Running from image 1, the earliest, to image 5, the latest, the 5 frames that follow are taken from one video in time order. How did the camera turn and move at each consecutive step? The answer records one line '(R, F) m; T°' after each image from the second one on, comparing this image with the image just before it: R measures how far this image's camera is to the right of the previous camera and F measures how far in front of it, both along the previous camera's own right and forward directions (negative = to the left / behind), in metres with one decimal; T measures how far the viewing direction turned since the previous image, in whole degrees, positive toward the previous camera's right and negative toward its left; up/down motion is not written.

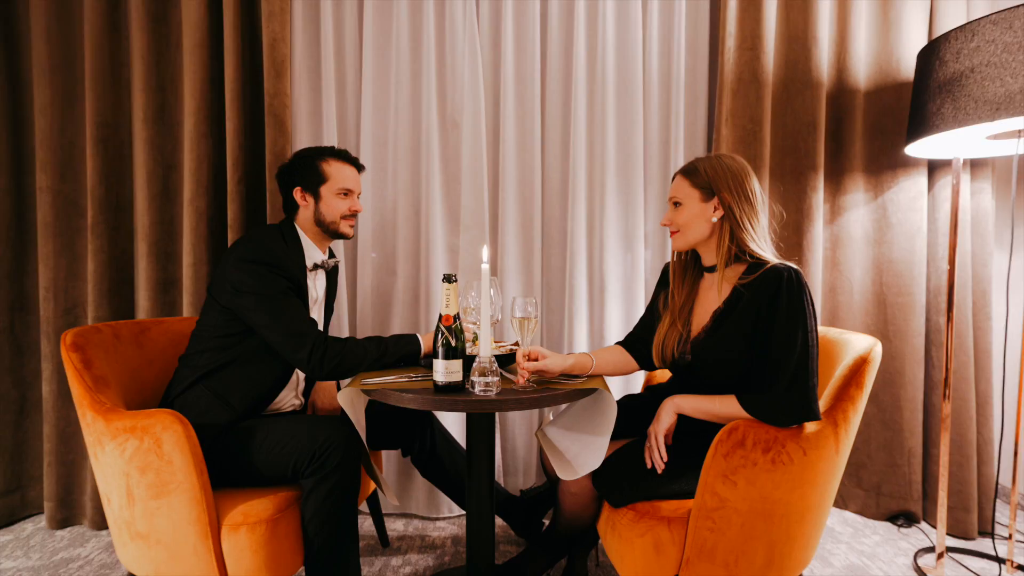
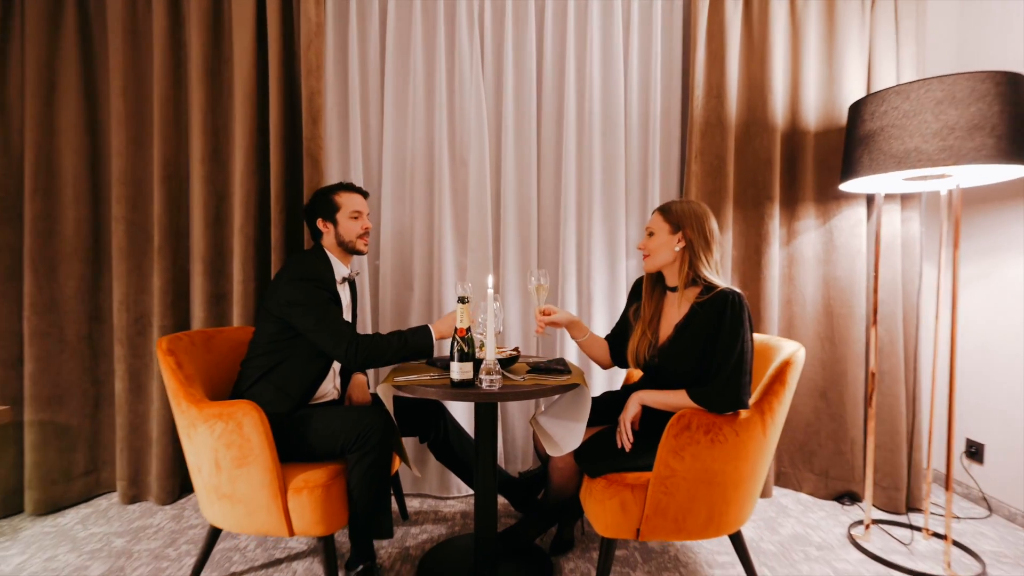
(0.0, -0.3) m; 0°
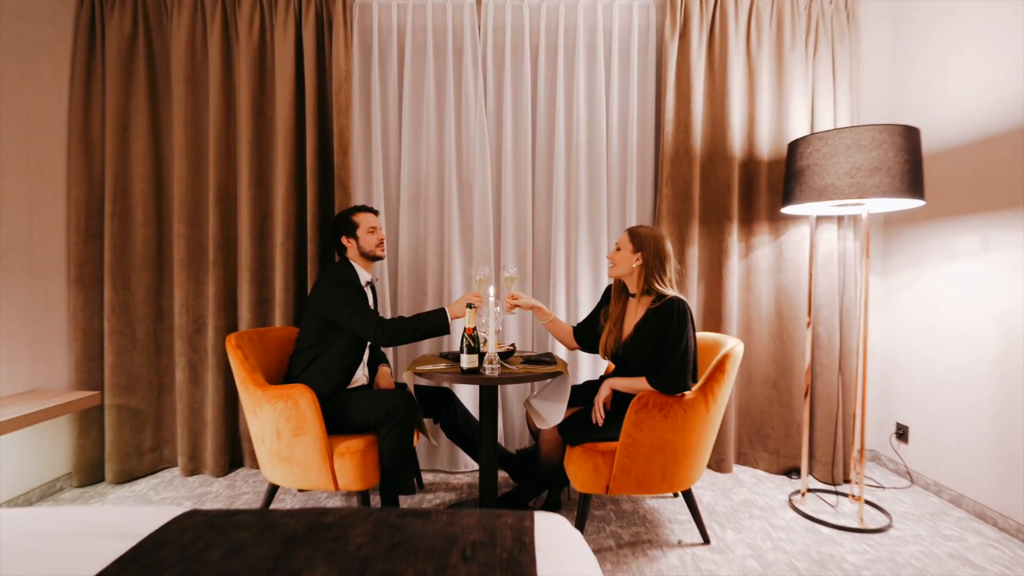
(0.0, -0.4) m; 0°
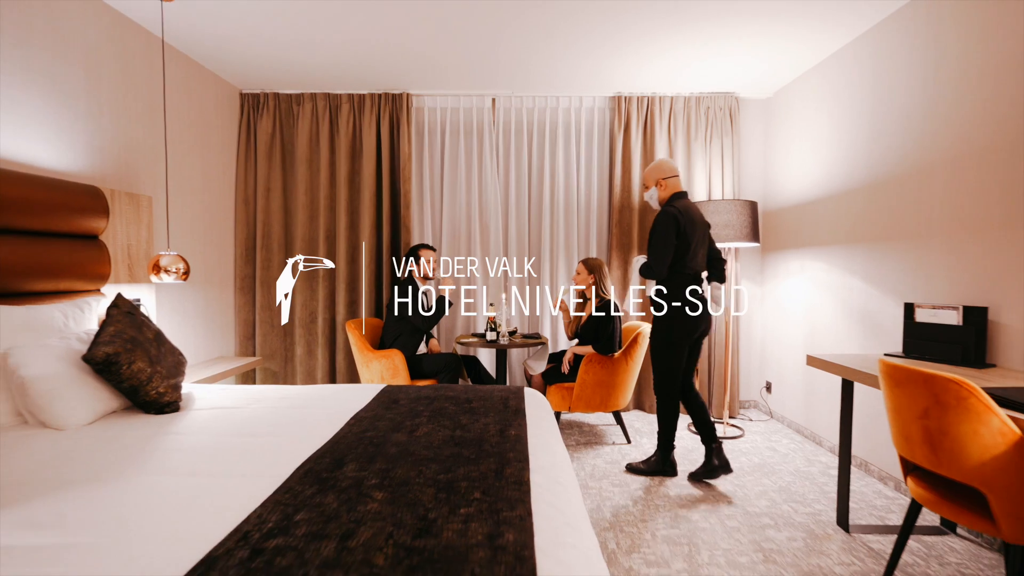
(0.0, -1.3) m; 0°
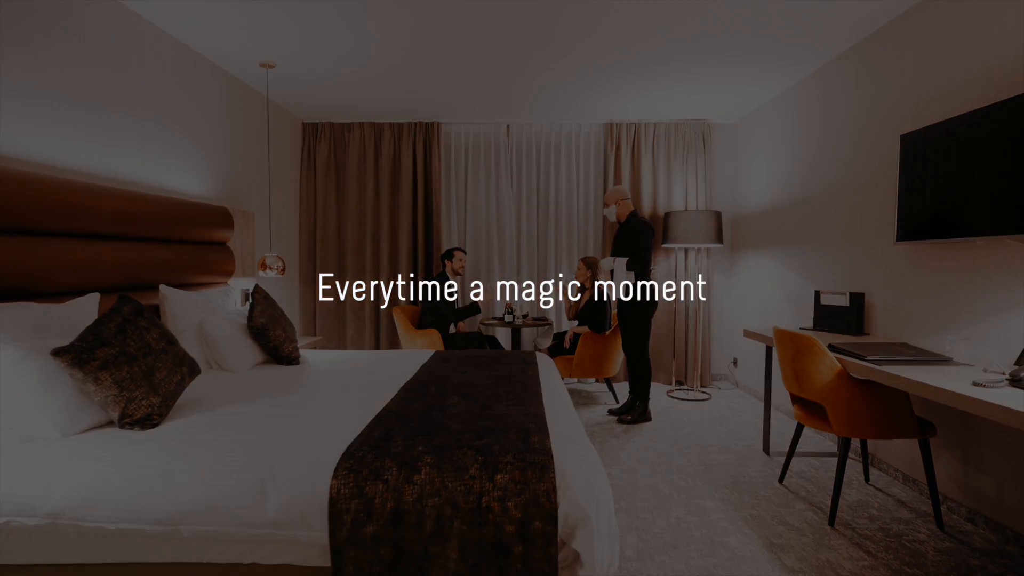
(-0.1, -0.8) m; -1°
